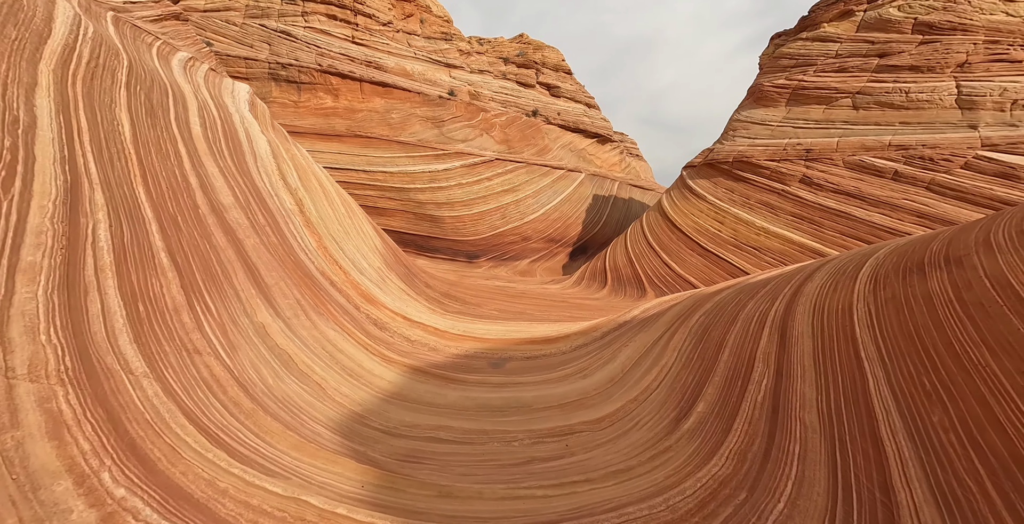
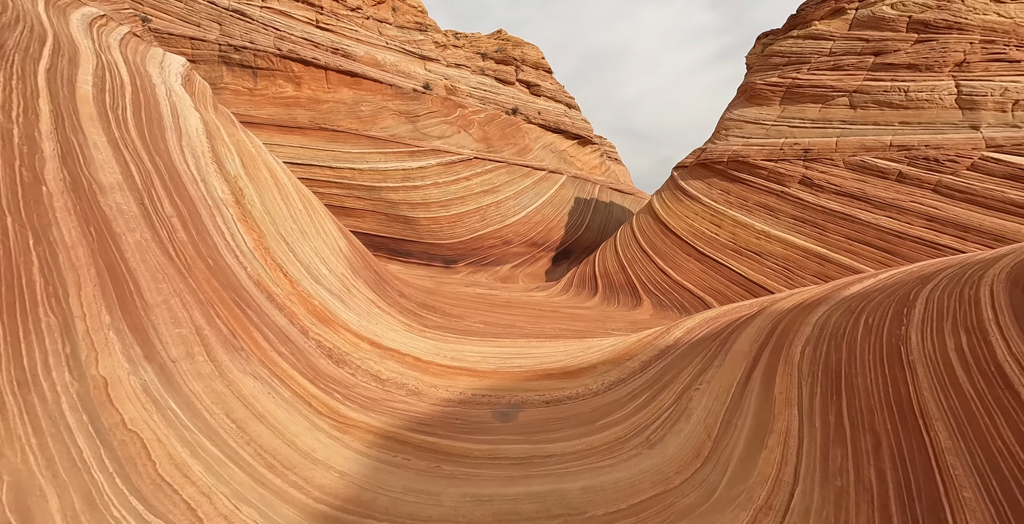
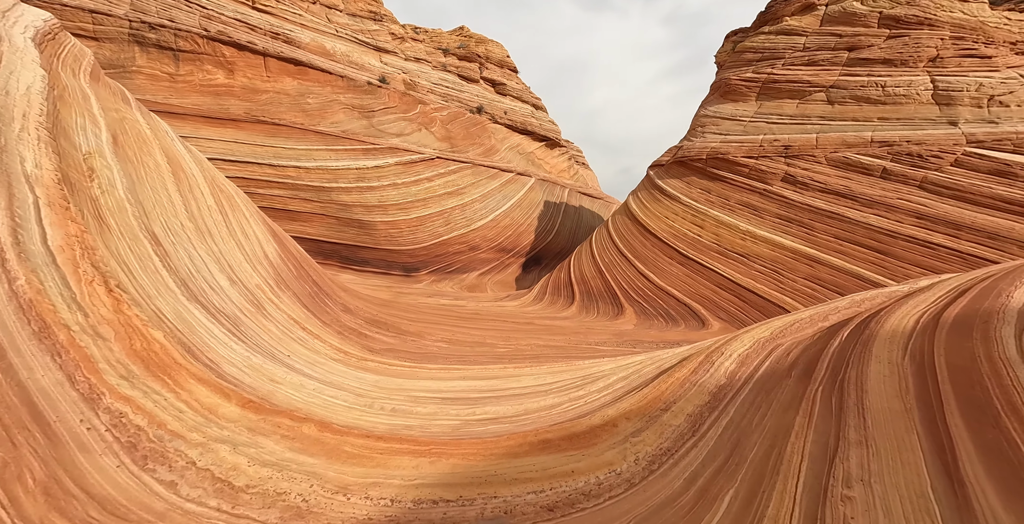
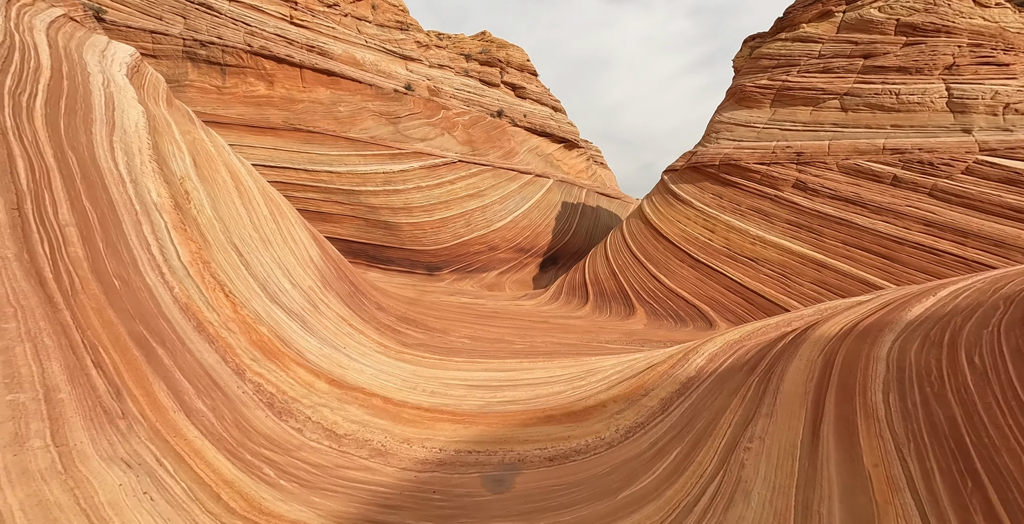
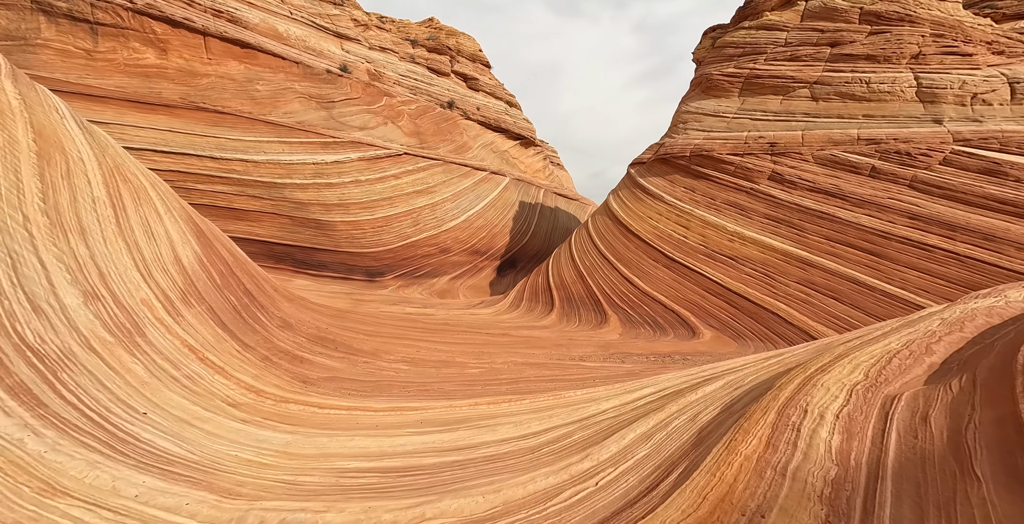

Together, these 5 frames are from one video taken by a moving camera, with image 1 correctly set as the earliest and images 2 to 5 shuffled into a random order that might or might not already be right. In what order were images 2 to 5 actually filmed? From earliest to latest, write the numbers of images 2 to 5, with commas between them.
2, 4, 3, 5
